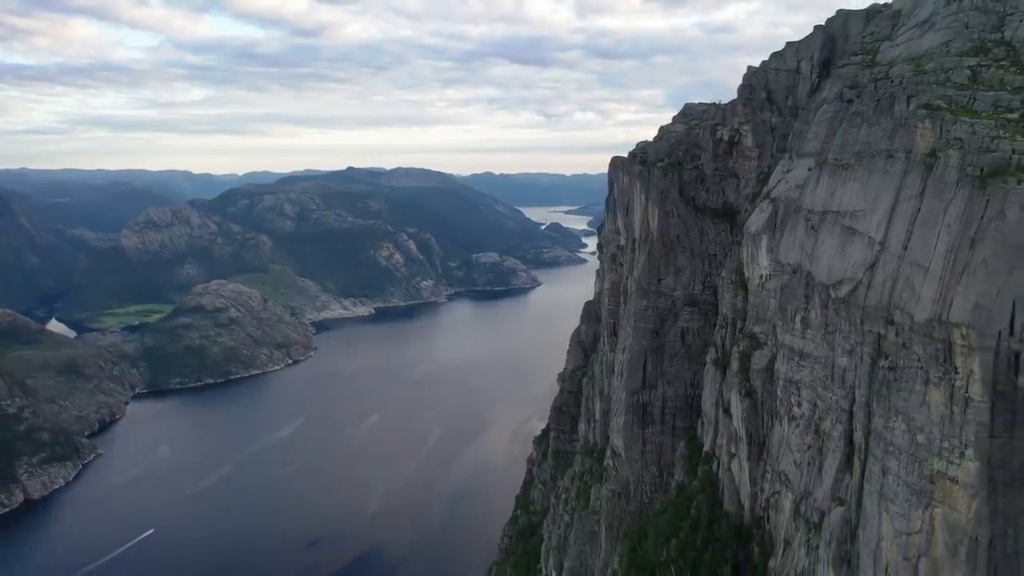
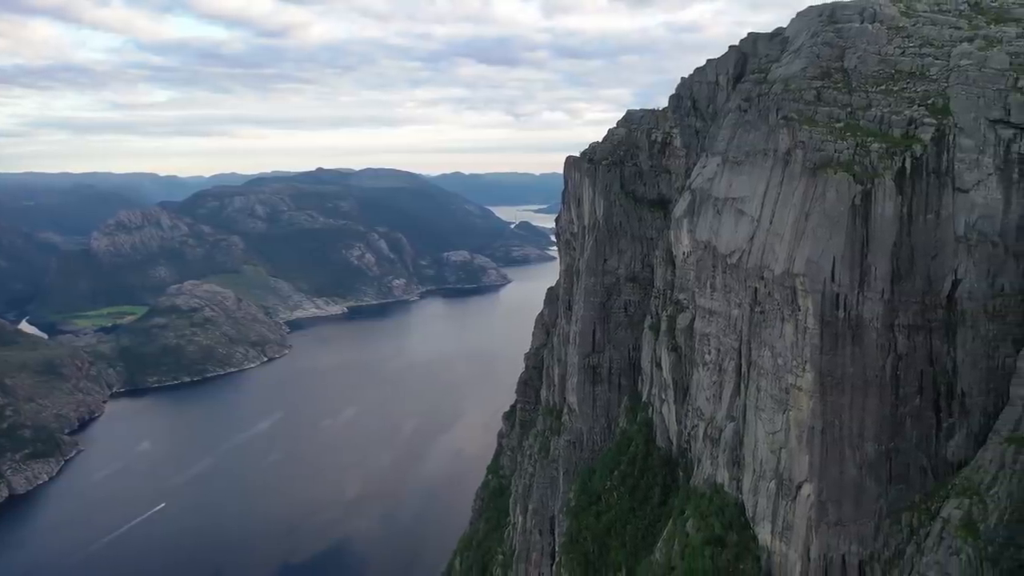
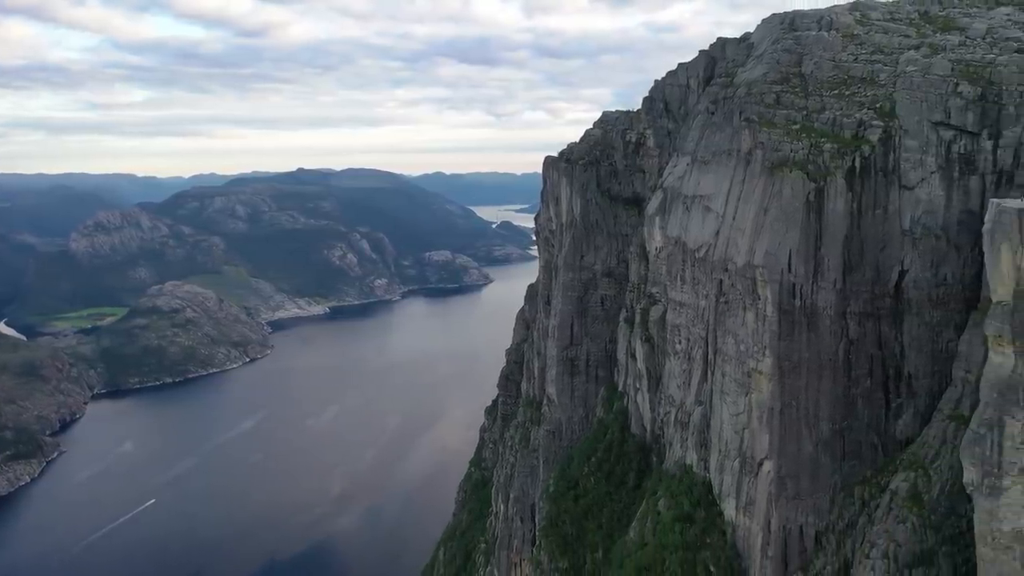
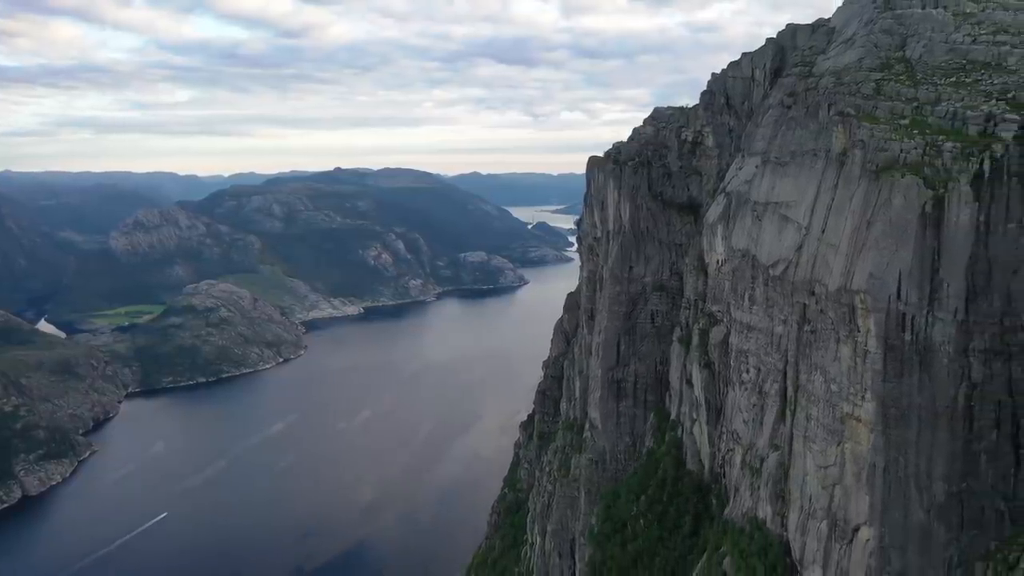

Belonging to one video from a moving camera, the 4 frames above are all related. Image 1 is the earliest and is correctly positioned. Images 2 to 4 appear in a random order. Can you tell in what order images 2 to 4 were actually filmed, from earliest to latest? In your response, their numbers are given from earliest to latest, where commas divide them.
4, 2, 3
